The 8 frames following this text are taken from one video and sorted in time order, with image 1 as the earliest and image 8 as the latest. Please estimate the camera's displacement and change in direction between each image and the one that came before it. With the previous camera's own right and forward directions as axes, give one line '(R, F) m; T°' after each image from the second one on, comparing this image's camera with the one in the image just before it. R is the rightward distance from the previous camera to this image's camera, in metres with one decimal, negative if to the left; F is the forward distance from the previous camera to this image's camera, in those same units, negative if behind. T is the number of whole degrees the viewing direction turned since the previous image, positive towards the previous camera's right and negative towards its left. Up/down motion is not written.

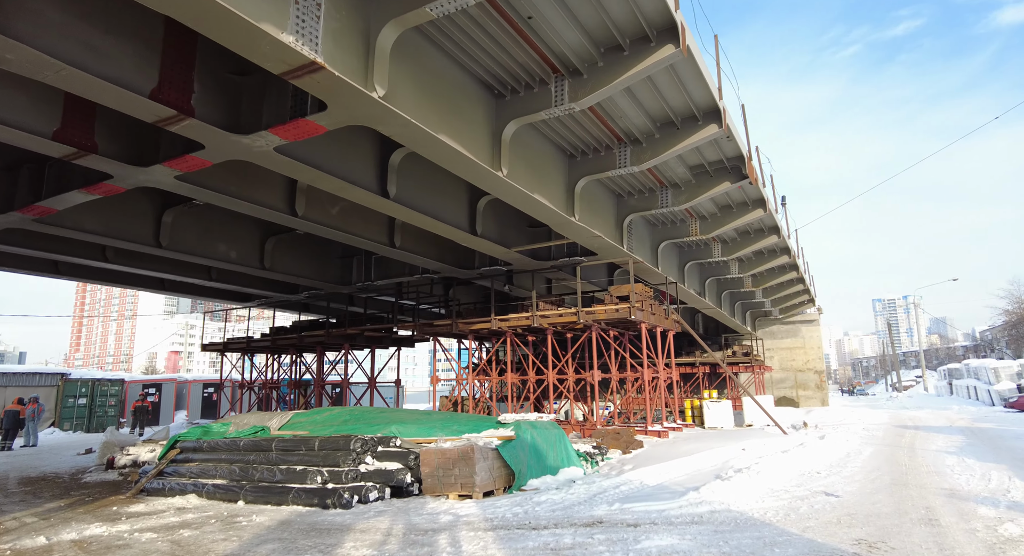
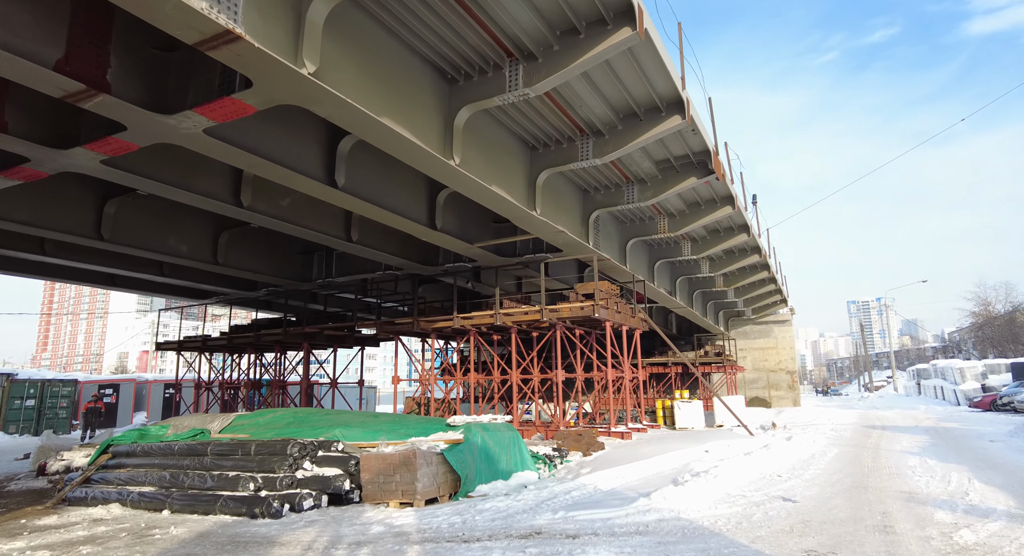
(+0.6, +0.6) m; +2°
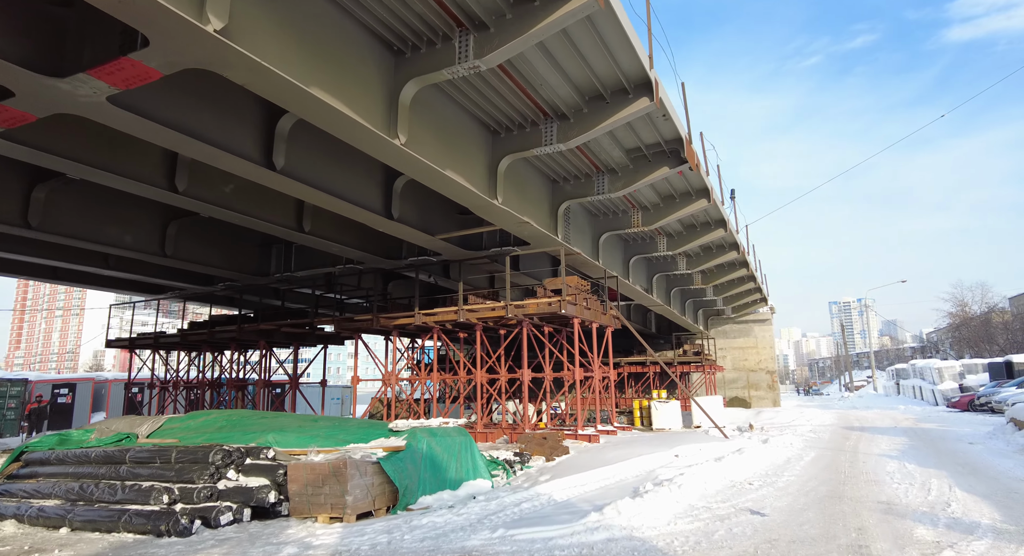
(+0.6, +0.9) m; +1°
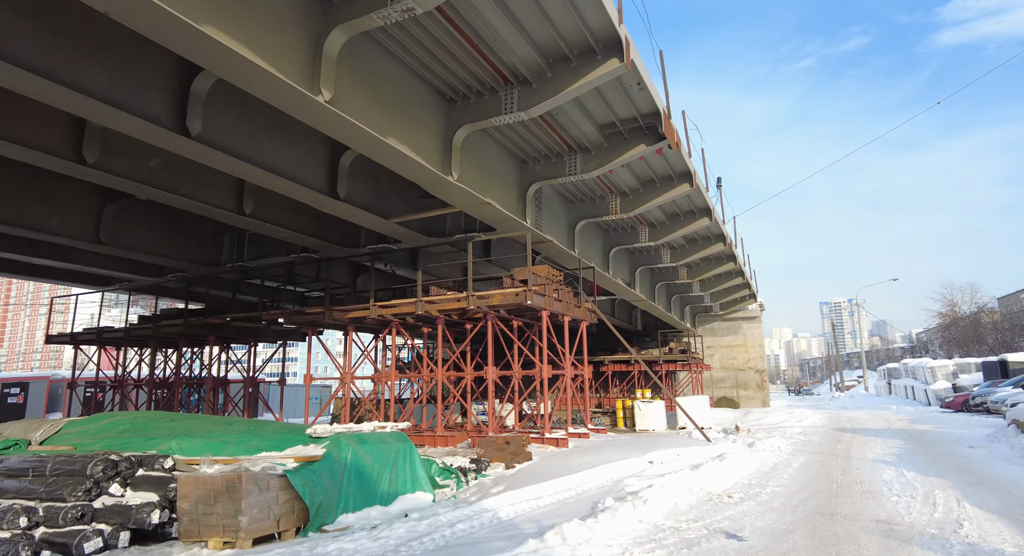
(+0.8, +1.4) m; +1°
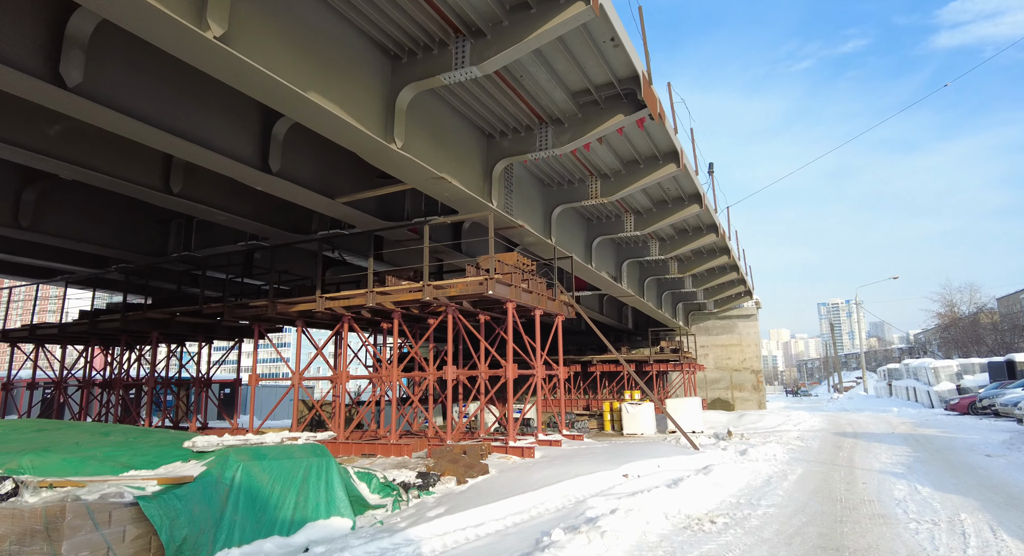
(+0.8, +1.7) m; 0°
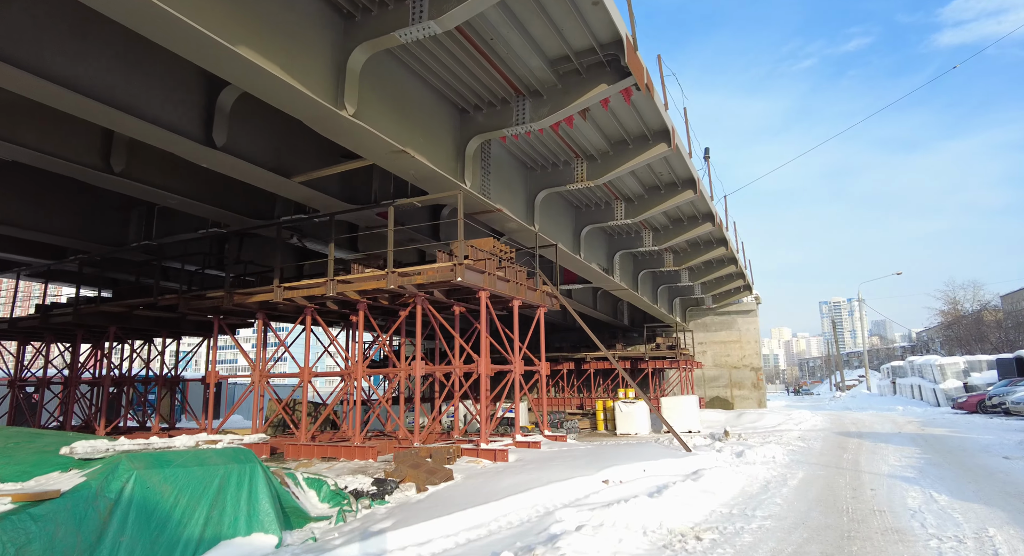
(+0.6, +1.1) m; 0°
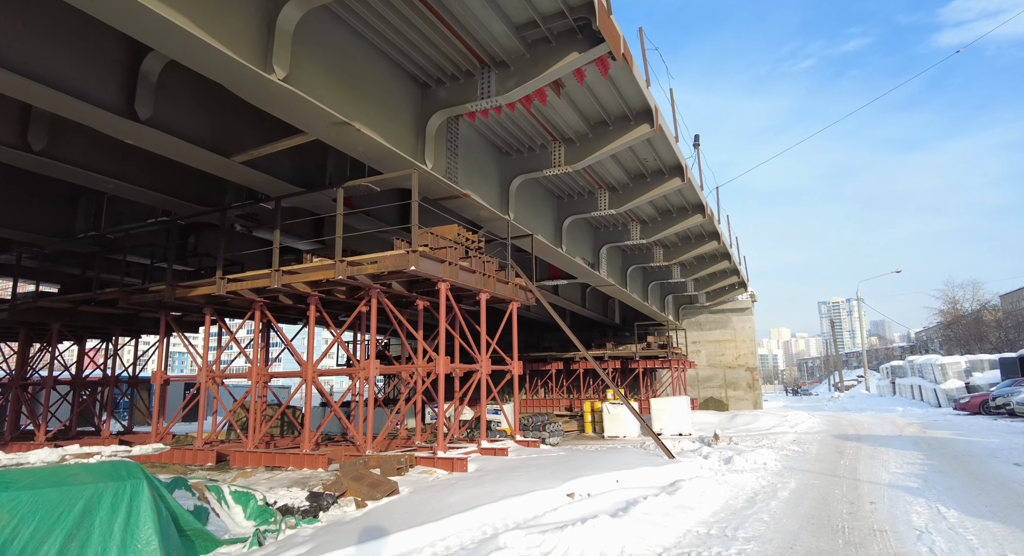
(+0.7, +1.1) m; 0°
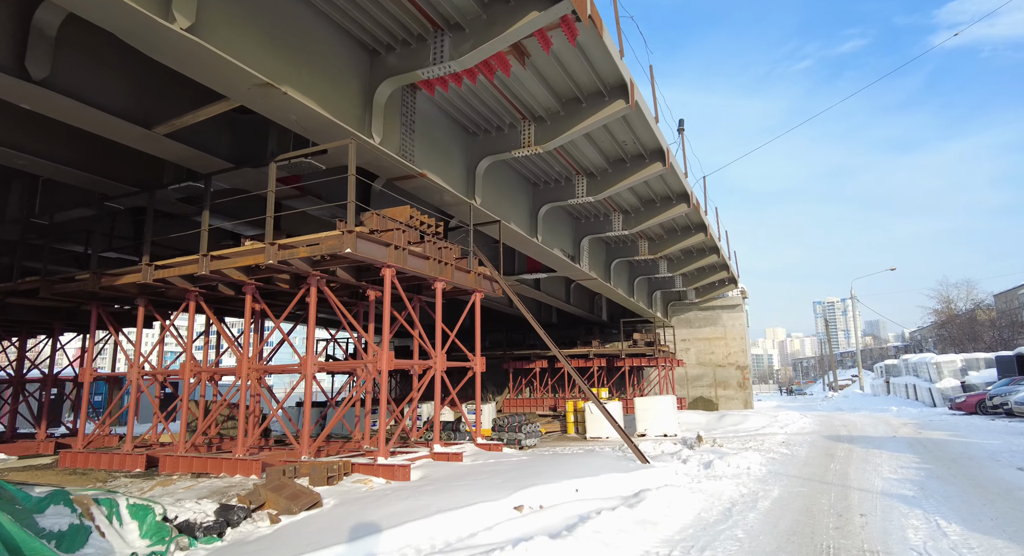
(+0.7, +1.1) m; 0°
